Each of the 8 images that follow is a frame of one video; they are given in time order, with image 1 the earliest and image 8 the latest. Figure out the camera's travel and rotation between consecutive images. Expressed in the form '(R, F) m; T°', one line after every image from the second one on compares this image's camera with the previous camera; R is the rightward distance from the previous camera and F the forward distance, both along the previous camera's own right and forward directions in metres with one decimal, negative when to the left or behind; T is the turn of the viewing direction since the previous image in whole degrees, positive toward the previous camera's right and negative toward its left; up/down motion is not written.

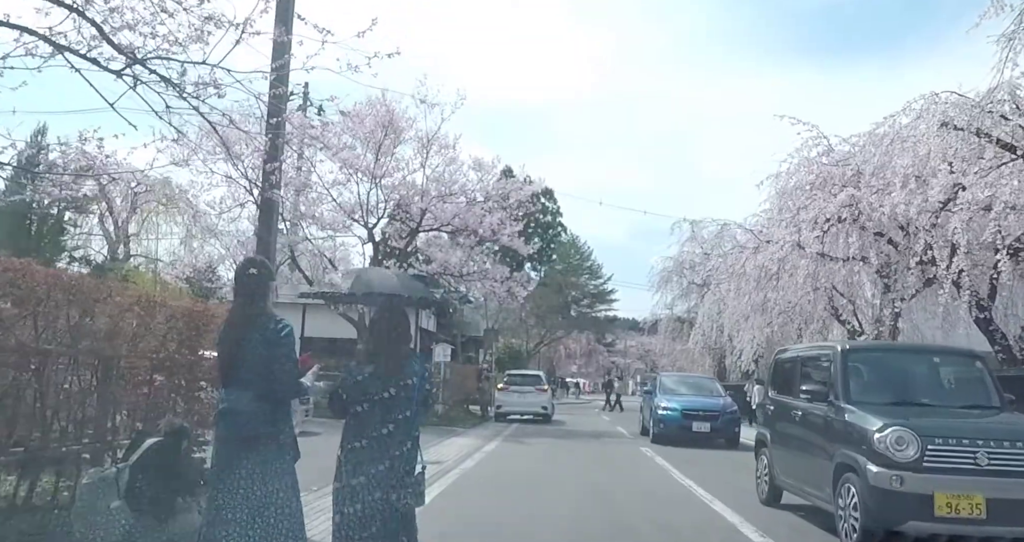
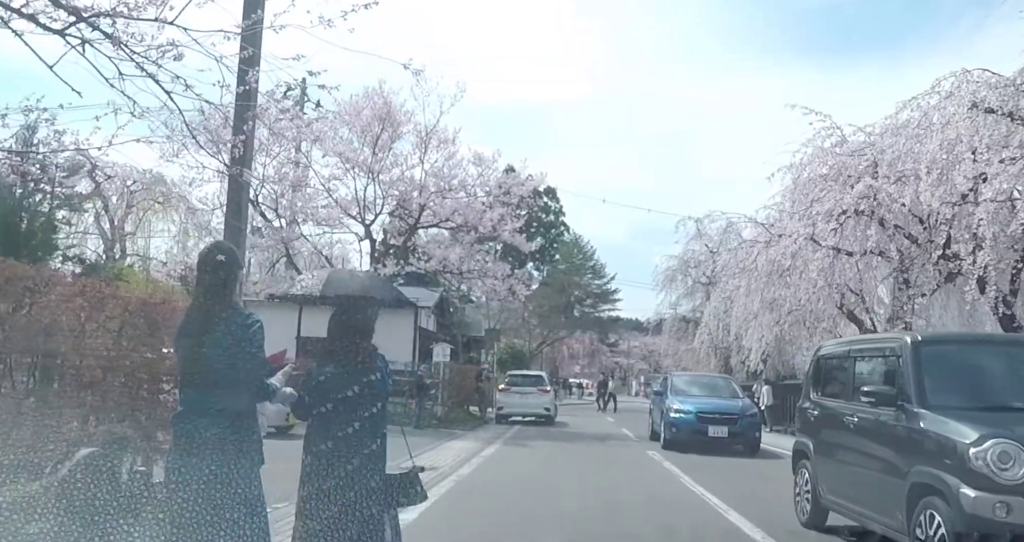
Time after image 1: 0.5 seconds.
(0.0, +0.7) m; 0°
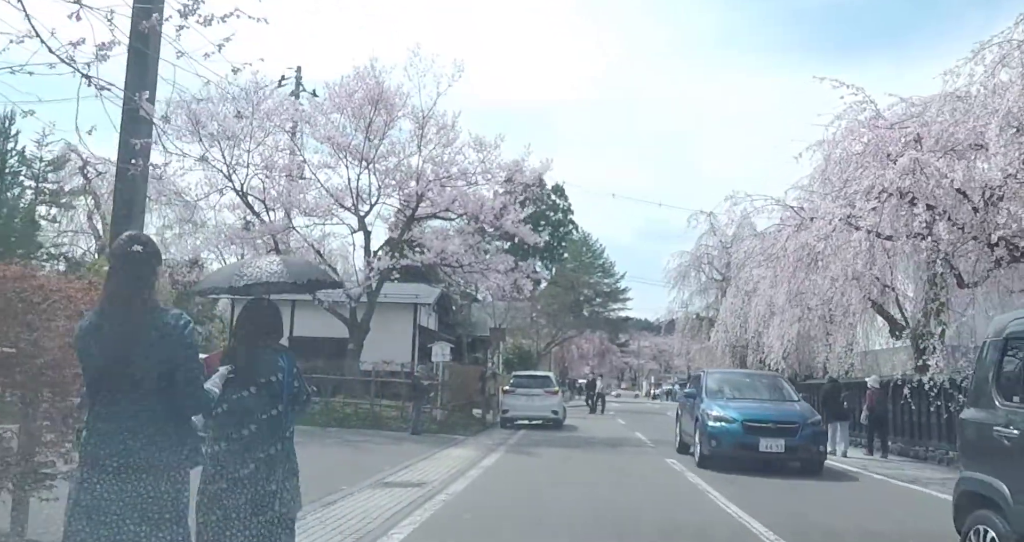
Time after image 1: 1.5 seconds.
(+0.1, +1.6) m; -1°
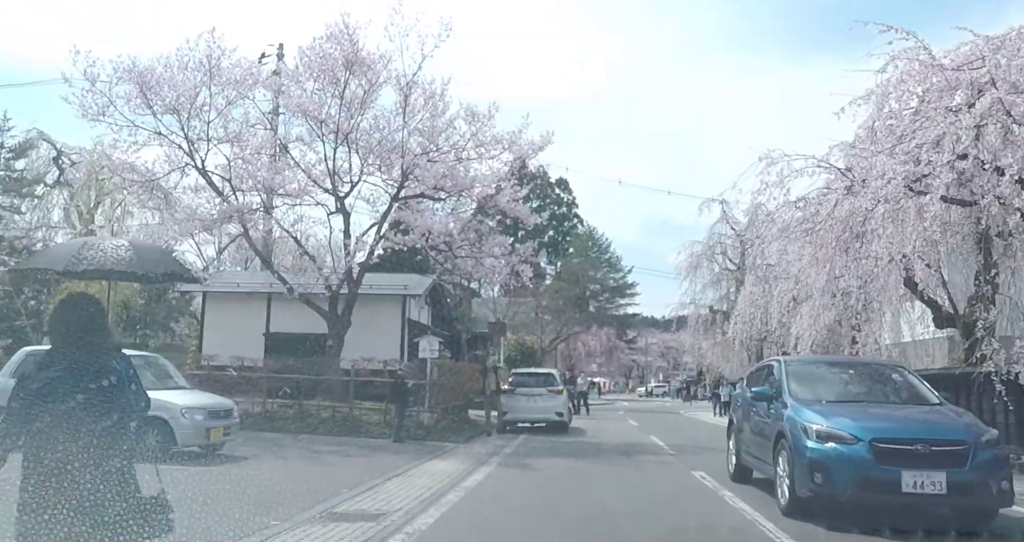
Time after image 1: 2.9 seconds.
(+0.2, +2.4) m; 0°
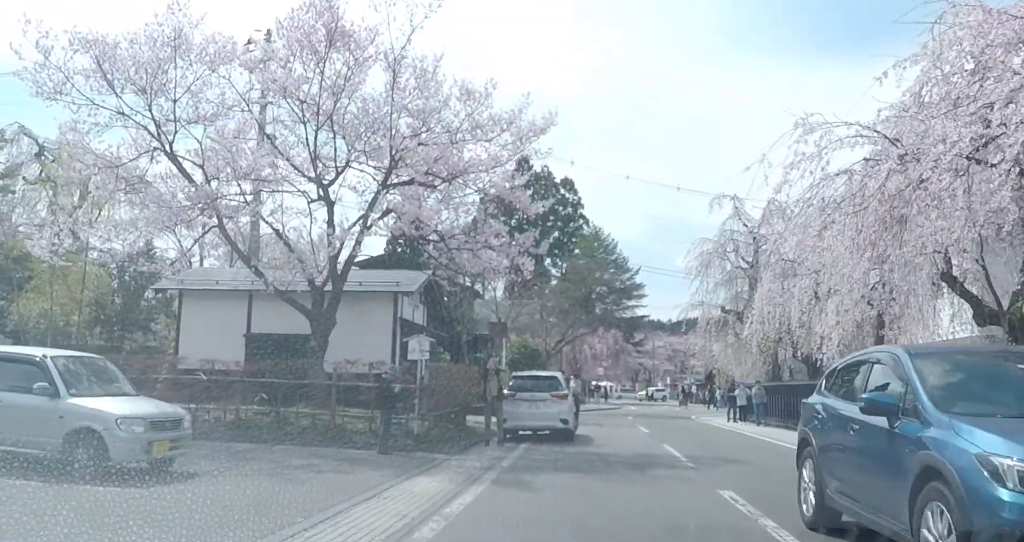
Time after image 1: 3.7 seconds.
(+0.1, +1.7) m; 0°
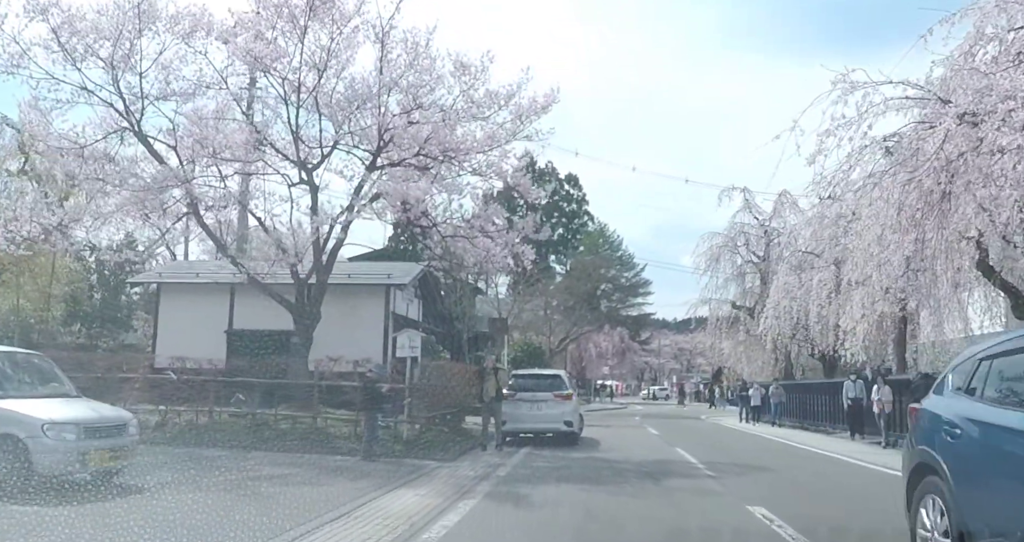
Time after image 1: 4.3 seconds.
(+0.1, +1.4) m; 0°
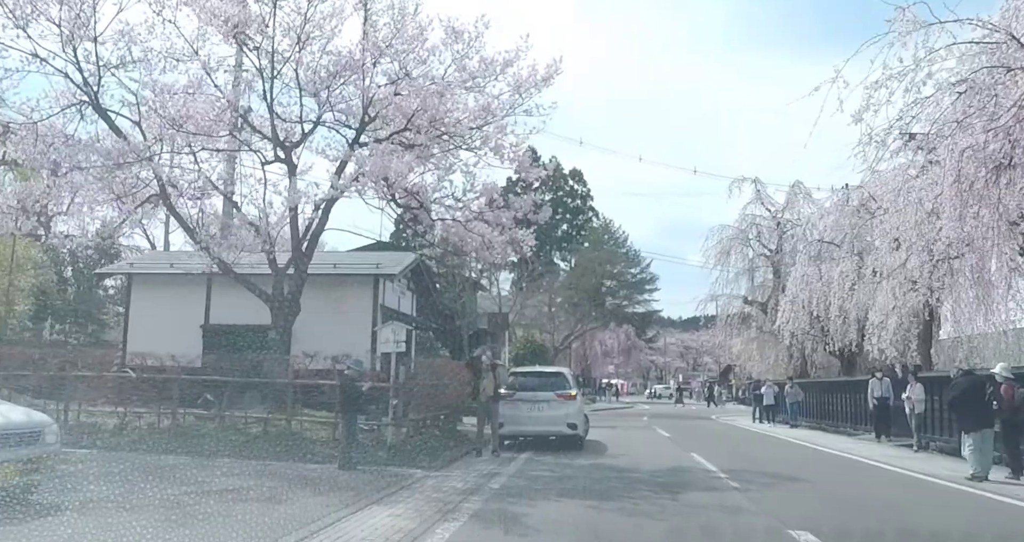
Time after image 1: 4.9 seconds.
(+0.1, +1.5) m; 0°
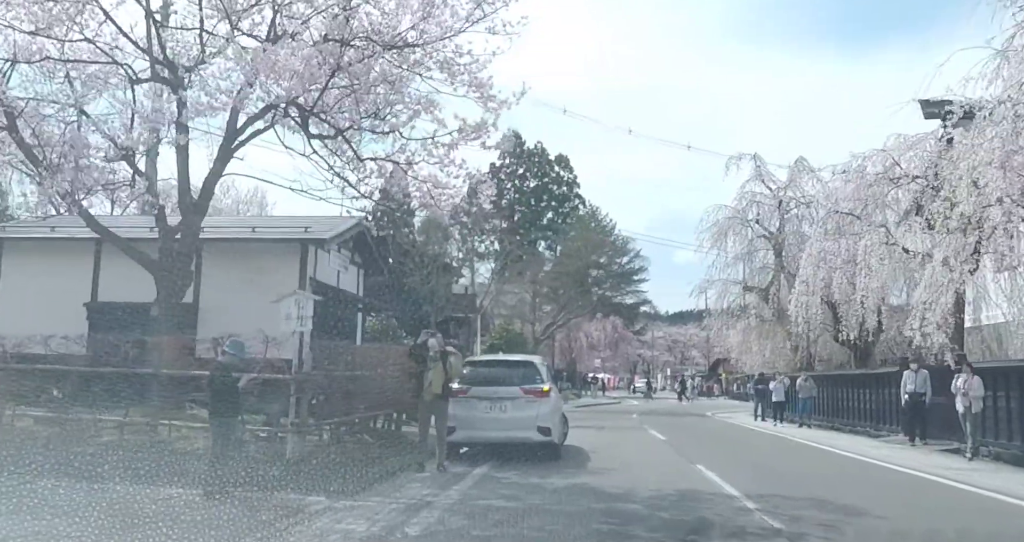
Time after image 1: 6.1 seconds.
(+0.5, +3.4) m; +1°
